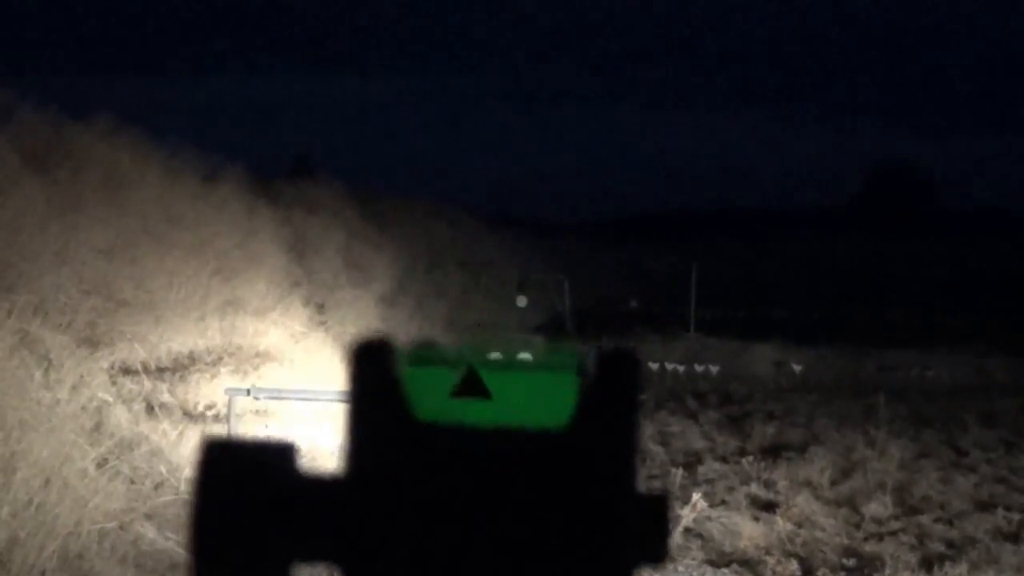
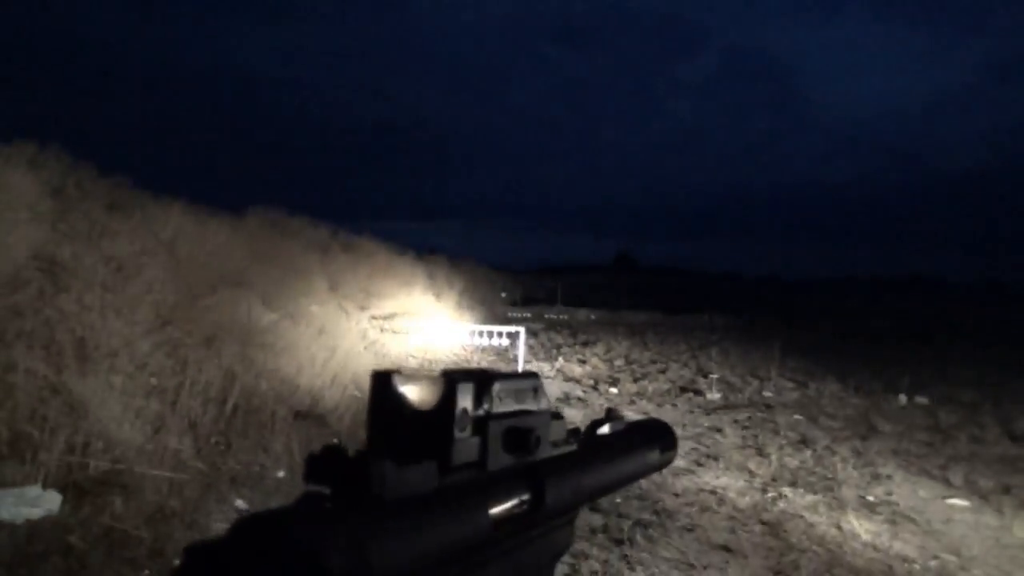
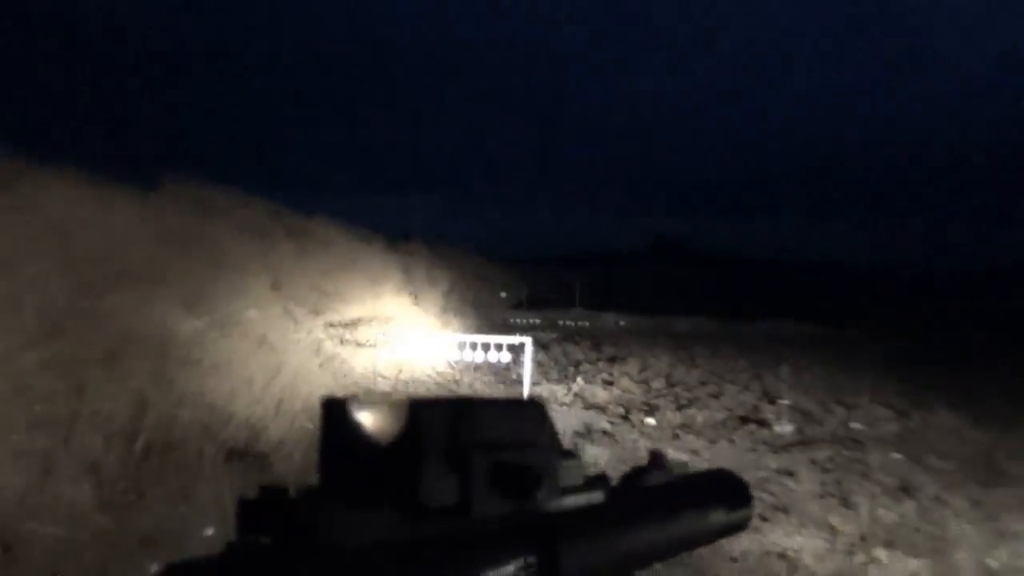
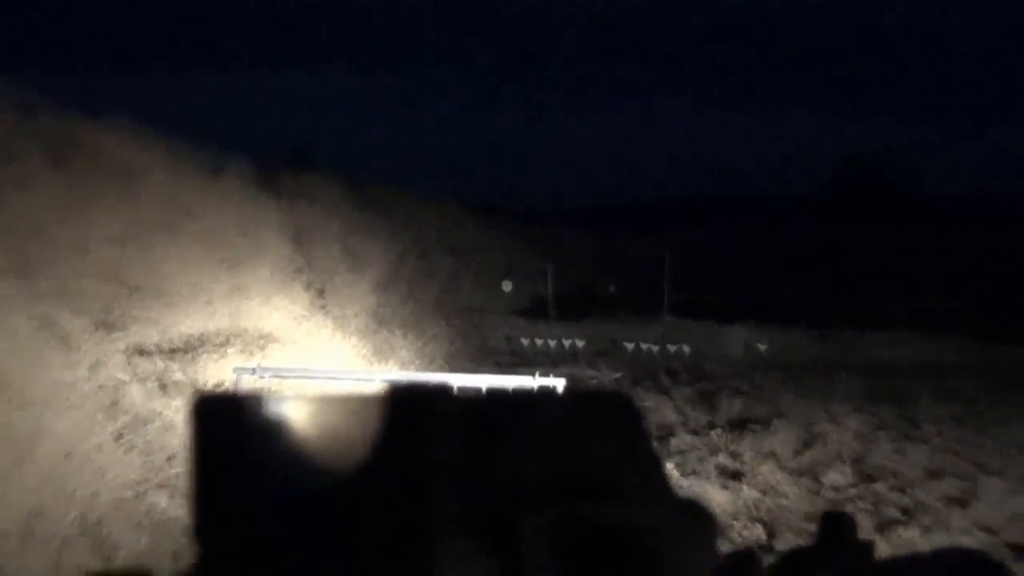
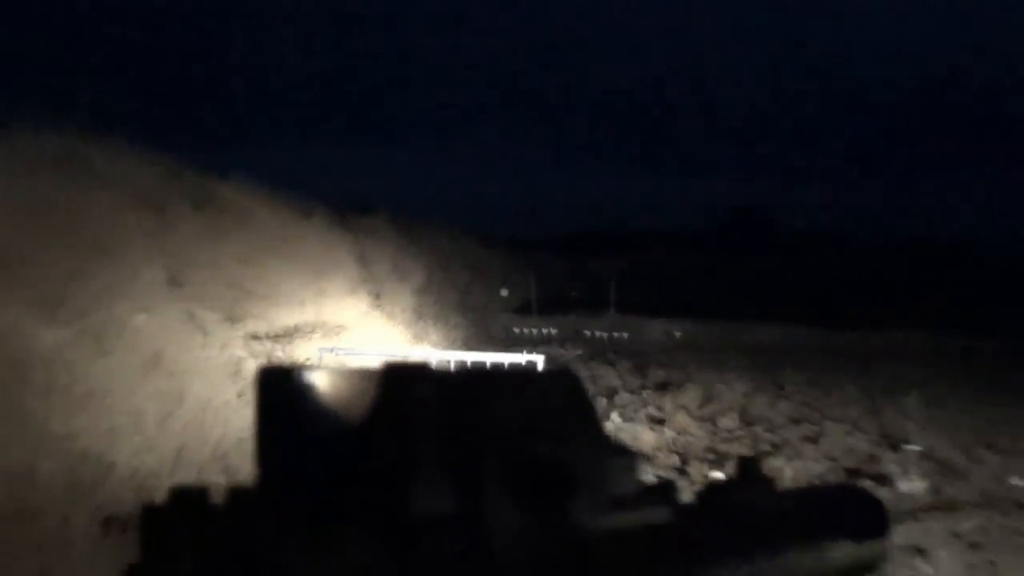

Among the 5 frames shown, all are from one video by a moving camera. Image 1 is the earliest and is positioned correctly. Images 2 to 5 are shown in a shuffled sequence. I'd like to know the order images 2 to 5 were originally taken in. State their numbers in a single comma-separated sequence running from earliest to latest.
4, 5, 3, 2
